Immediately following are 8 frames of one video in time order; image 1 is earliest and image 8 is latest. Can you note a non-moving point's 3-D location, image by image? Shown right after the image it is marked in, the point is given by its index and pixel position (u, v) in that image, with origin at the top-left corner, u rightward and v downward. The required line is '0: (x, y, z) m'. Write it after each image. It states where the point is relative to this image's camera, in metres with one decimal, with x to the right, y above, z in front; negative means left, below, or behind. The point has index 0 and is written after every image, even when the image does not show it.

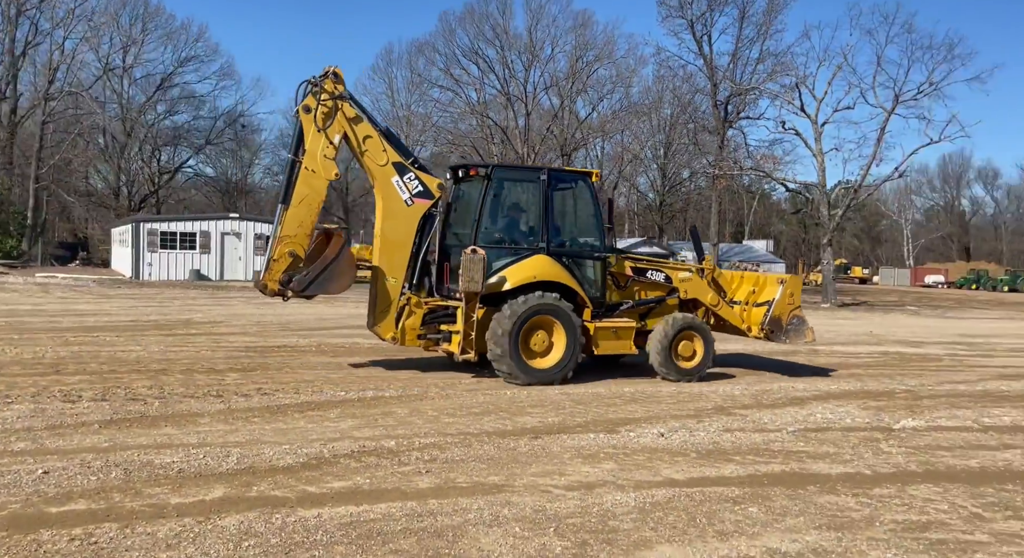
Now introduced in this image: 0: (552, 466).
0: (+0.3, -1.3, +5.9) m
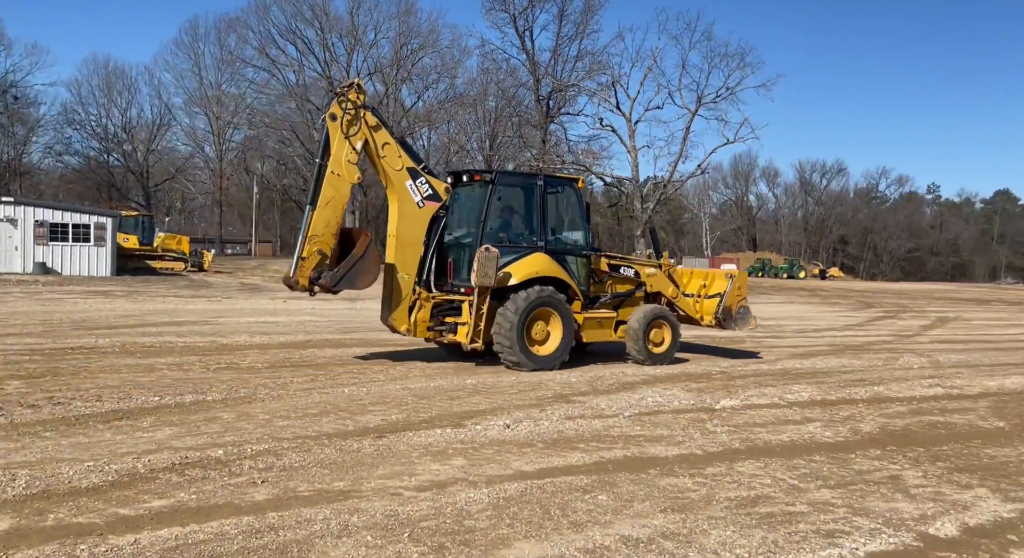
0: (-0.8, -1.3, +5.7) m
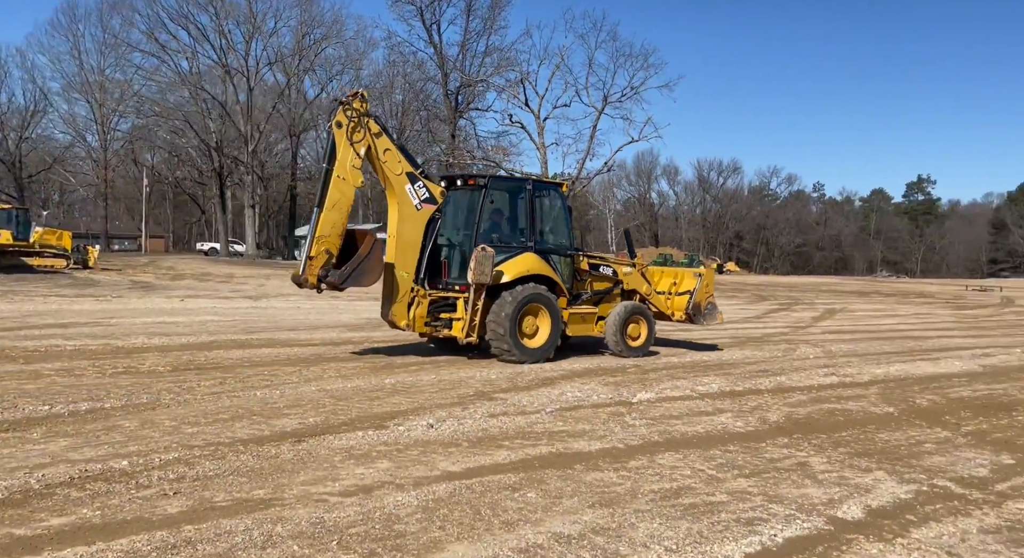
0: (-1.2, -1.3, +5.5) m
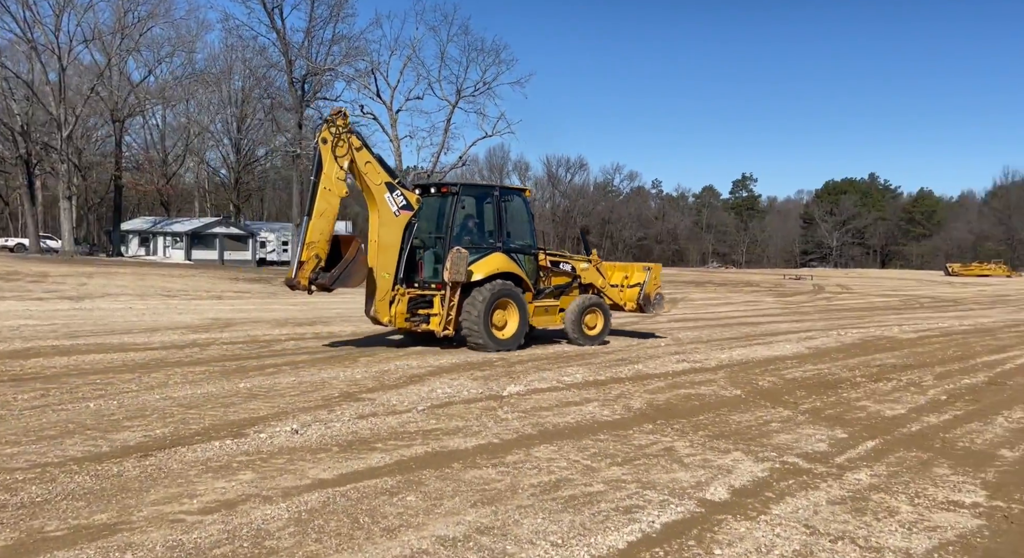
0: (-2.0, -1.2, +4.9) m
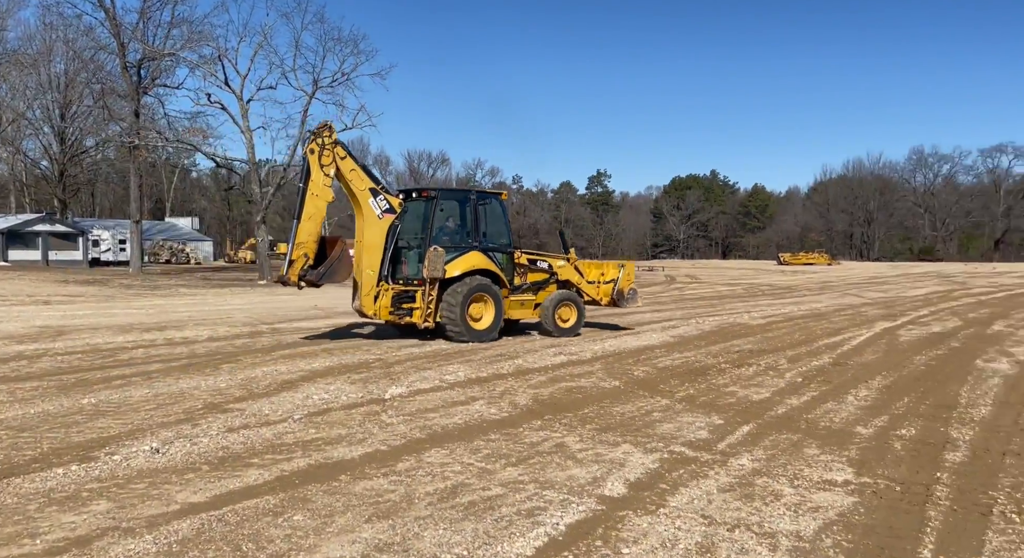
0: (-2.4, -1.2, +4.1) m
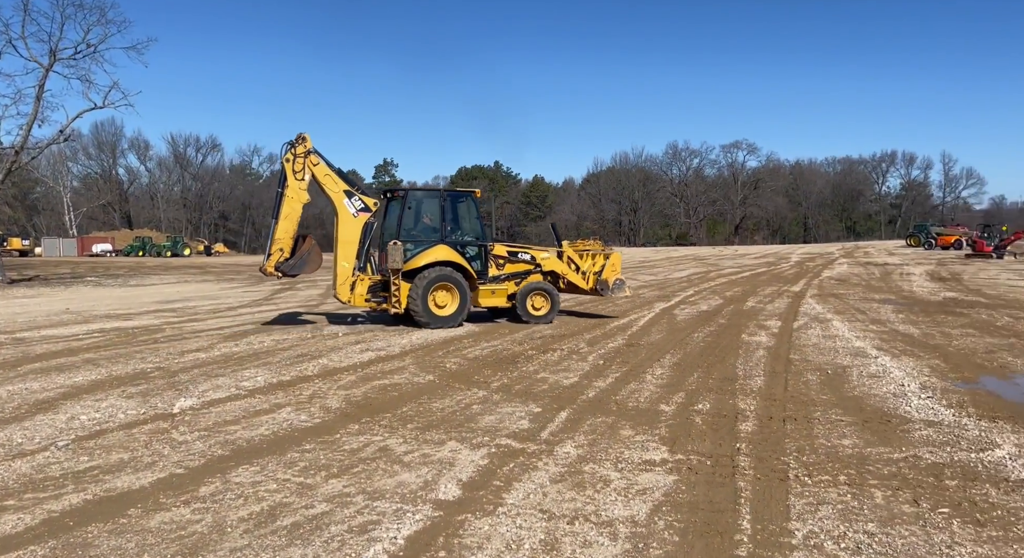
0: (-3.0, -1.2, +2.8) m
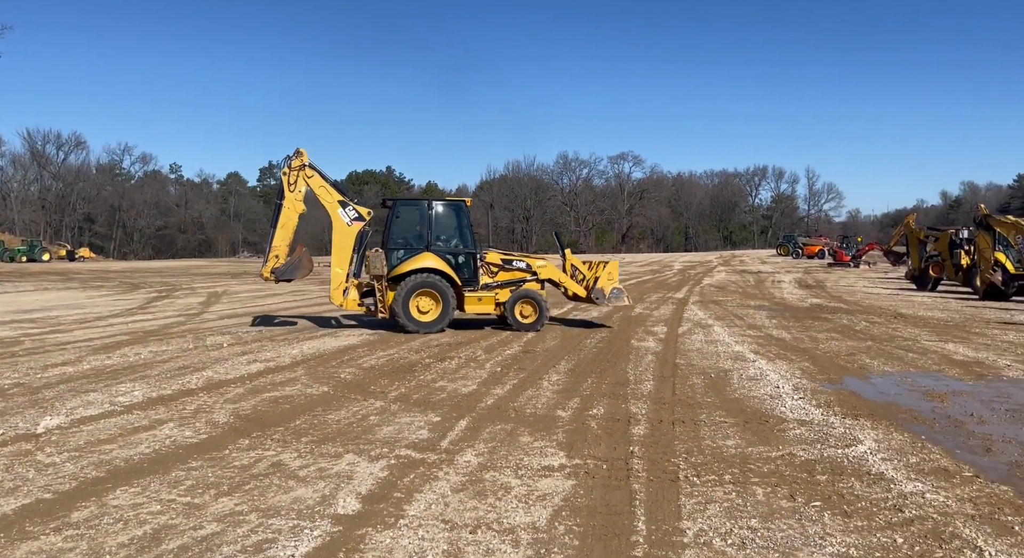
0: (-3.3, -1.2, +2.3) m
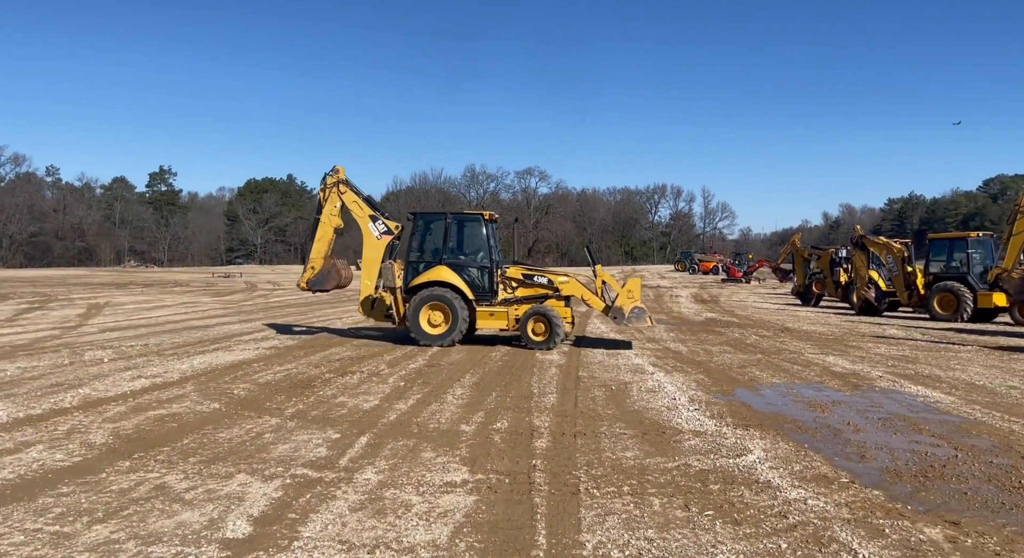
0: (-3.5, -1.3, +1.9) m
